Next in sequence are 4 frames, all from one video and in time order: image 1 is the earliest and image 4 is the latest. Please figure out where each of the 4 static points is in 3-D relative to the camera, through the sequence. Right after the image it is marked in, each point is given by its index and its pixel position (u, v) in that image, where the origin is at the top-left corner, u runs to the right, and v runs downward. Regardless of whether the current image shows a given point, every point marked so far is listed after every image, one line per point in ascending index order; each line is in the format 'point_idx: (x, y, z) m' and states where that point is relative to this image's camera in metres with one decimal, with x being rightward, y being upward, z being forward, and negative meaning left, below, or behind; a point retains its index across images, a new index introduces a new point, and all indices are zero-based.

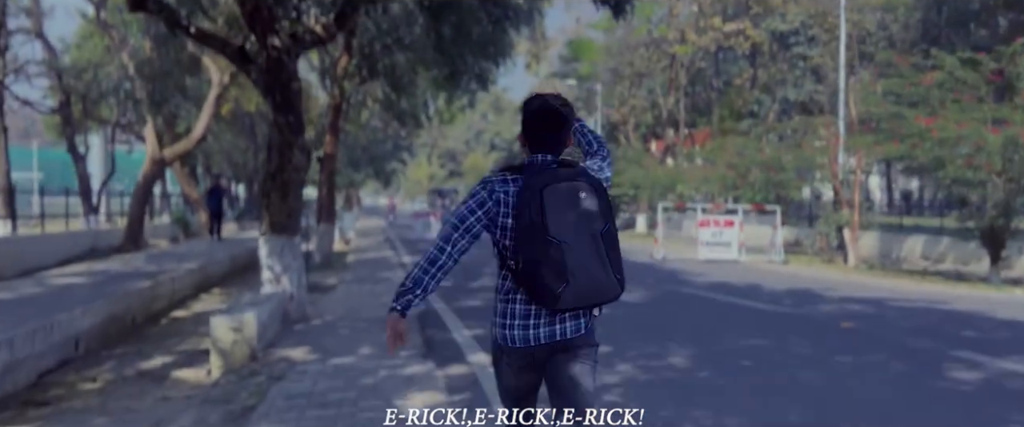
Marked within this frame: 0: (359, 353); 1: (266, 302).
0: (-1.5, -1.4, +7.8) m
1: (-2.9, -1.0, +9.1) m
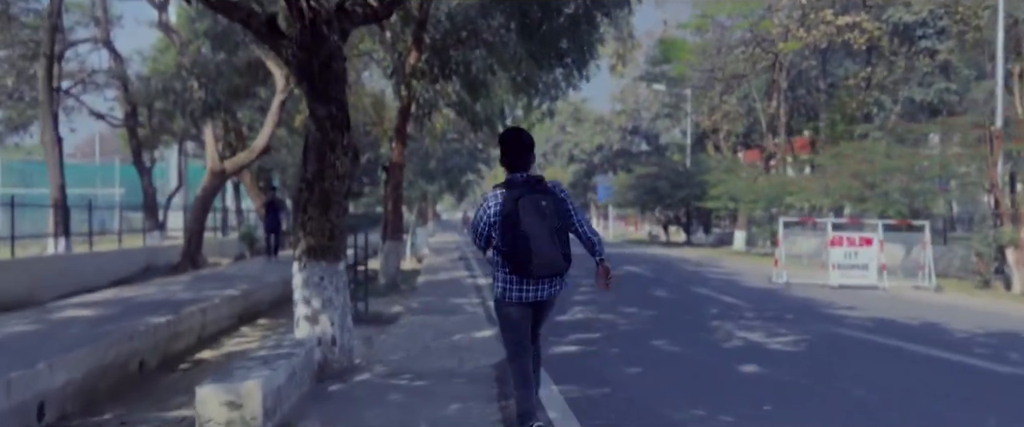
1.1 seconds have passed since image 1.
0: (-0.7, -1.6, +5.2) m
1: (-1.9, -1.2, +6.6) m
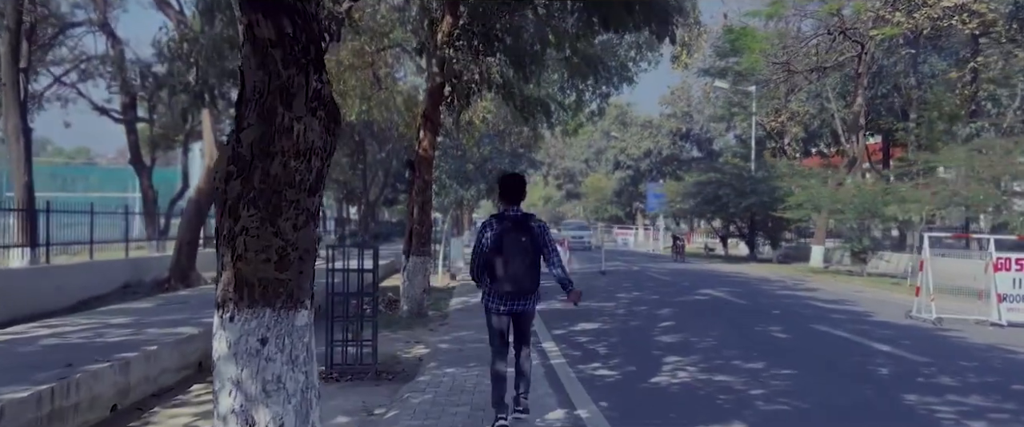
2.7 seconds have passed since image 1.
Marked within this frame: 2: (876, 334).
0: (-0.2, -1.6, +1.3) m
1: (-1.4, -1.2, +2.8) m
2: (+5.4, -1.8, +11.4) m
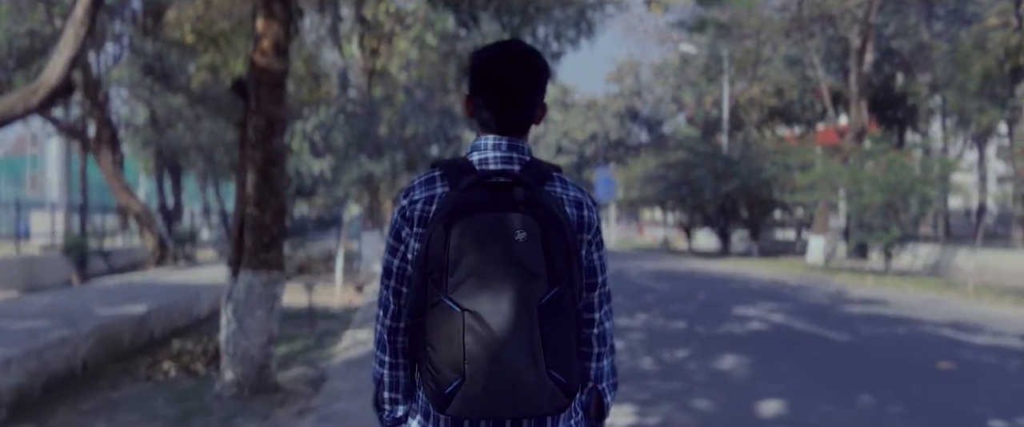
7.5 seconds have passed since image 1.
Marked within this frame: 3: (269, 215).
0: (+0.3, -1.4, -5.5) m
1: (-1.0, -1.1, -4.1) m
2: (+5.0, -1.5, +5.0) m
3: (-2.2, 0.0, +6.9) m
